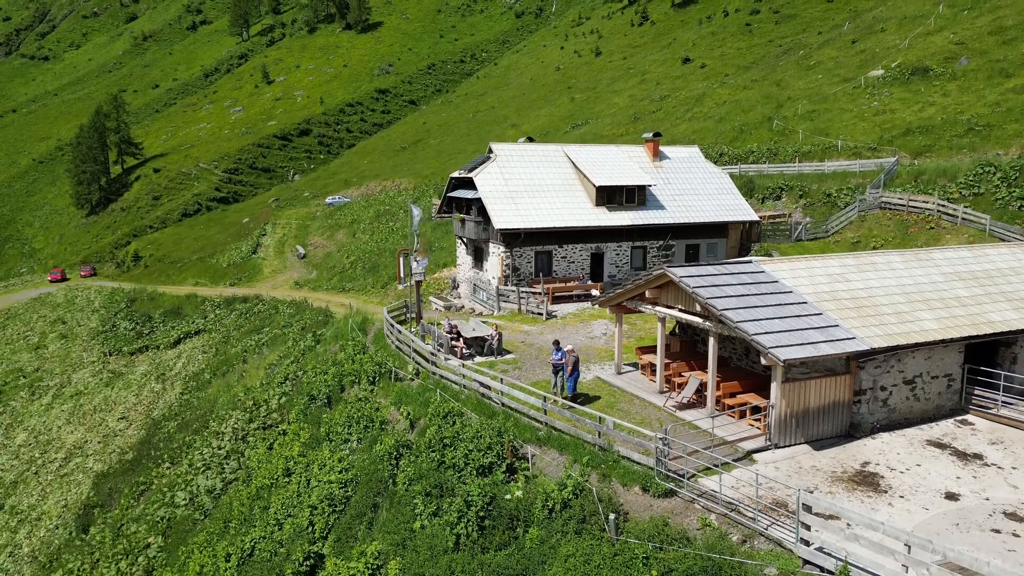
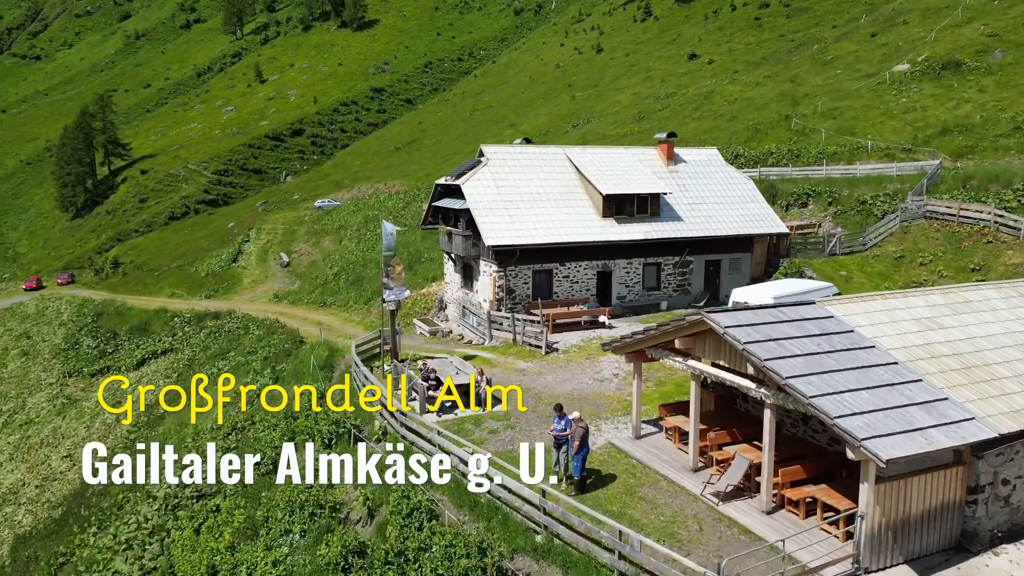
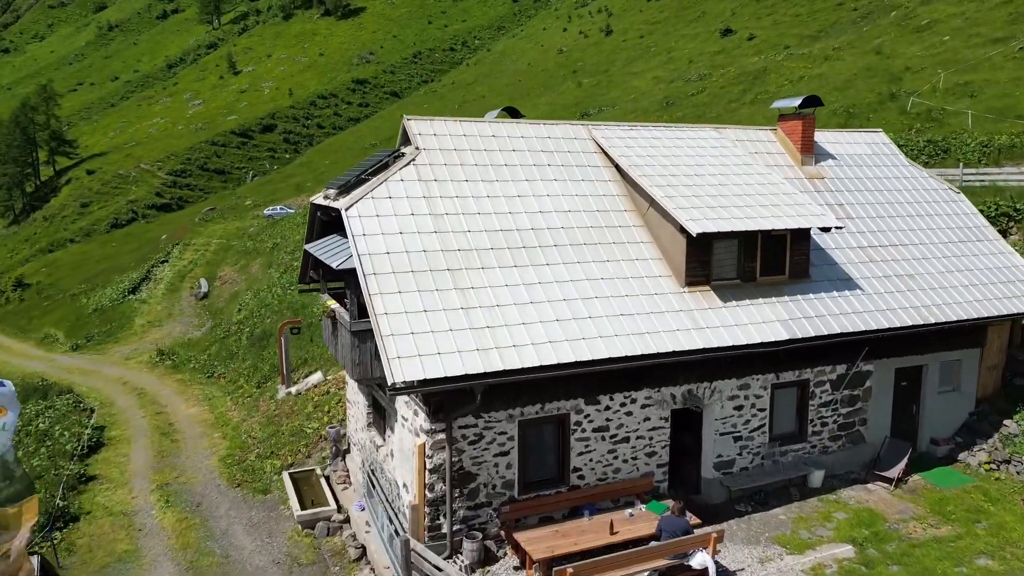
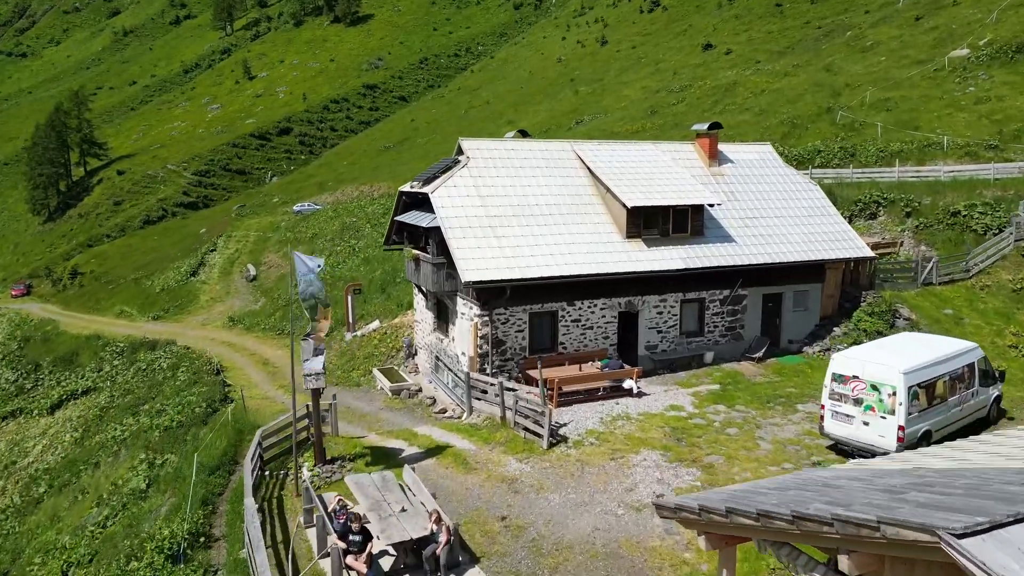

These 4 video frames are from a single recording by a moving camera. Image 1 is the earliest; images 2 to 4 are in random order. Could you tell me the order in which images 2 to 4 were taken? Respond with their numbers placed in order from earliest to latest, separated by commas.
2, 4, 3
